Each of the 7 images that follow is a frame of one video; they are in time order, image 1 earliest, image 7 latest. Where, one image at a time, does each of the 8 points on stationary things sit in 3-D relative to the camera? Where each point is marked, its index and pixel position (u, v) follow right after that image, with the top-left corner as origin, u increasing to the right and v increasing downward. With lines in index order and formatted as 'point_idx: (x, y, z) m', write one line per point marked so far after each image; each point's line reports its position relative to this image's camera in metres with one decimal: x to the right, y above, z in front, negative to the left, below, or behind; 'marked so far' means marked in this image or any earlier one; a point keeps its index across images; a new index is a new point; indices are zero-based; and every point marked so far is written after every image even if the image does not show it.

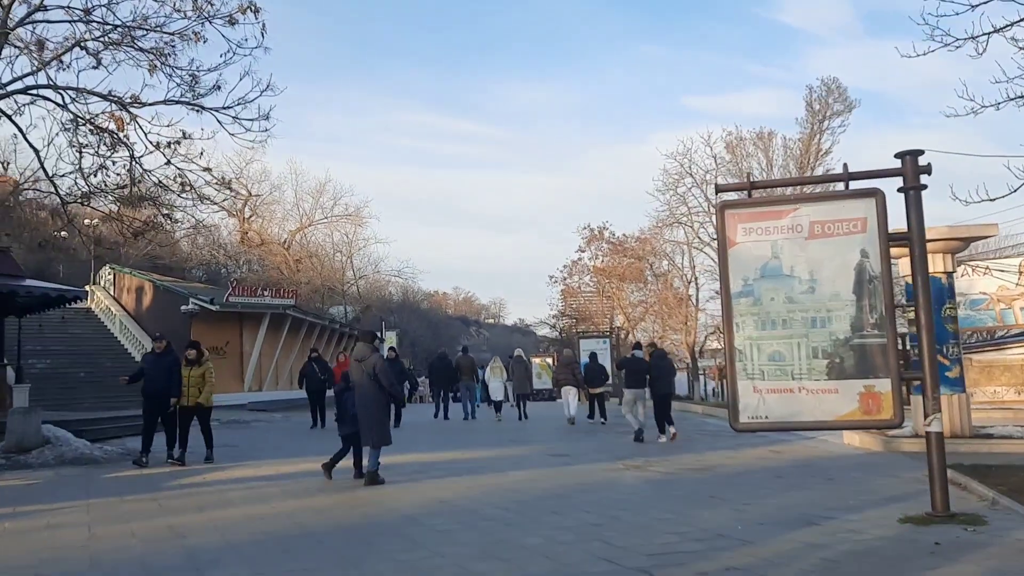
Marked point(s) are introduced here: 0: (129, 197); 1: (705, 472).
0: (-8.1, +1.9, +18.4) m
1: (+2.7, -2.5, +12.4) m
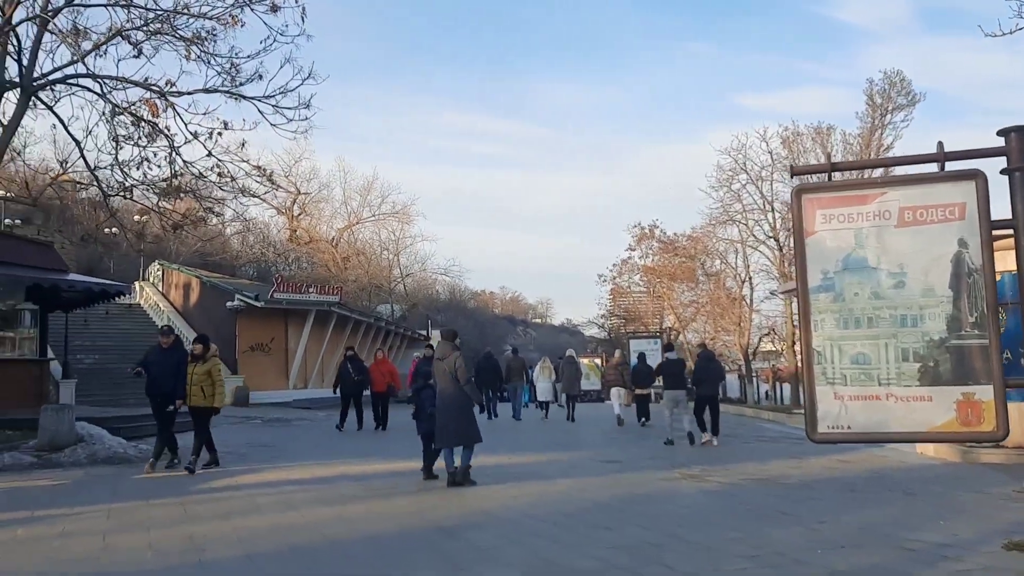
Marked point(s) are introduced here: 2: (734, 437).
0: (-7.1, +2.1, +18.1) m
1: (+3.3, -2.5, +11.5) m
2: (+4.7, -3.1, +18.7) m
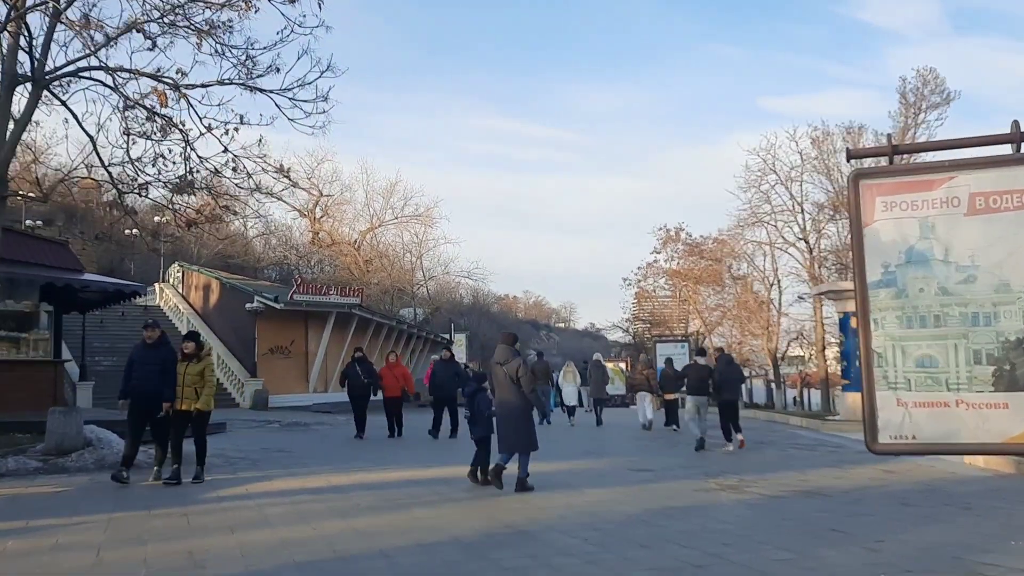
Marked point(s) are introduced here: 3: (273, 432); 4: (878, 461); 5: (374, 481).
0: (-6.6, +2.1, +17.6) m
1: (+3.6, -2.5, +10.7) m
2: (+5.2, -3.2, +17.9) m
3: (-5.2, -3.1, +19.1) m
4: (+6.2, -2.9, +14.8) m
5: (-1.7, -2.4, +10.8) m
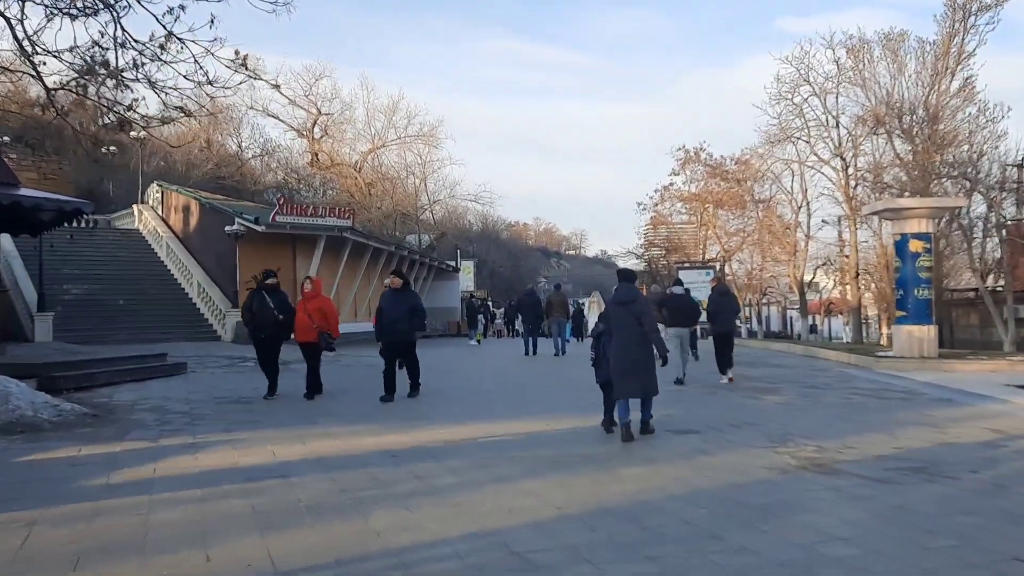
0: (-6.4, +3.4, +14.5) m
1: (+3.7, -1.6, +7.9) m
2: (+5.3, -1.7, +15.1) m
3: (-5.0, -1.6, +16.4) m
4: (+6.3, -1.7, +12.0) m
5: (-1.6, -1.5, +8.0) m
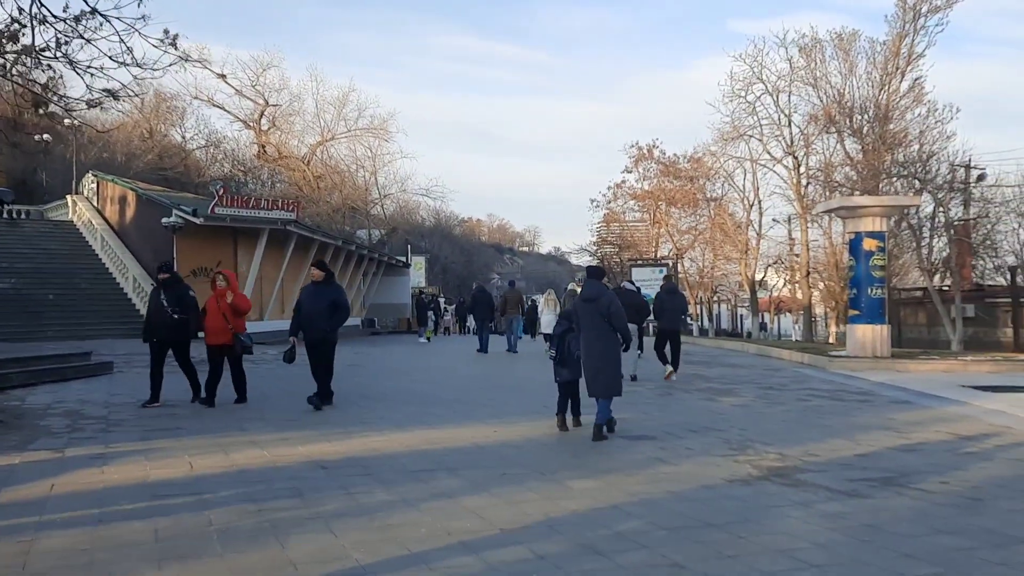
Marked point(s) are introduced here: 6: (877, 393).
0: (-7.2, +3.5, +13.5) m
1: (+3.2, -1.6, +7.4) m
2: (+4.5, -1.7, +14.7) m
3: (-5.9, -1.5, +15.5) m
4: (+5.6, -1.7, +11.7) m
5: (-2.1, -1.5, +7.3) m
6: (+6.0, -1.7, +14.5) m
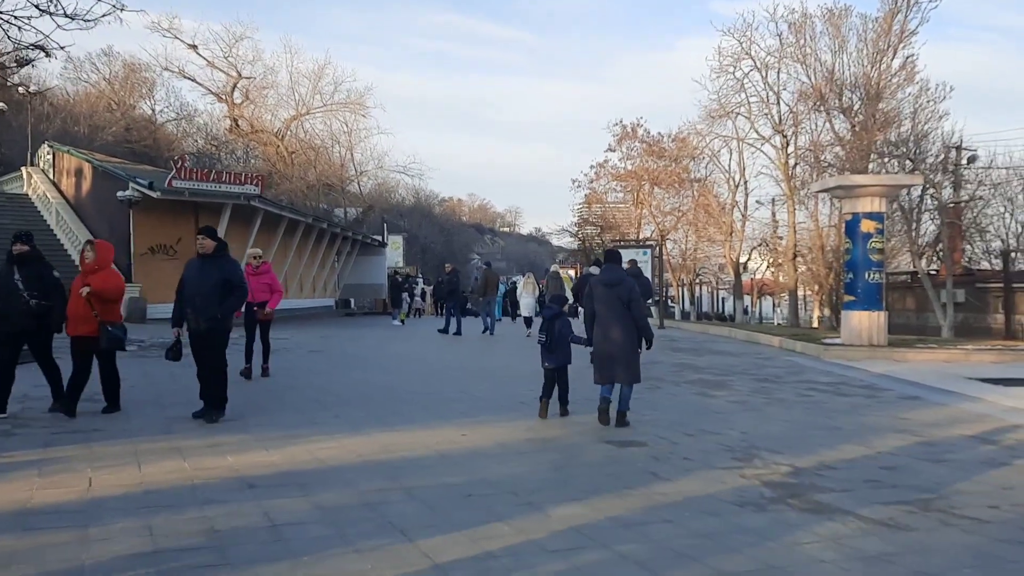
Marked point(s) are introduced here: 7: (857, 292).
0: (-7.5, +3.8, +12.0) m
1: (+3.0, -1.5, +6.3) m
2: (+4.1, -1.5, +13.6) m
3: (-6.3, -1.2, +14.2) m
4: (+5.3, -1.6, +10.6) m
5: (-2.3, -1.4, +6.0) m
6: (+5.6, -1.5, +13.4) m
7: (+7.5, -0.1, +19.2) m
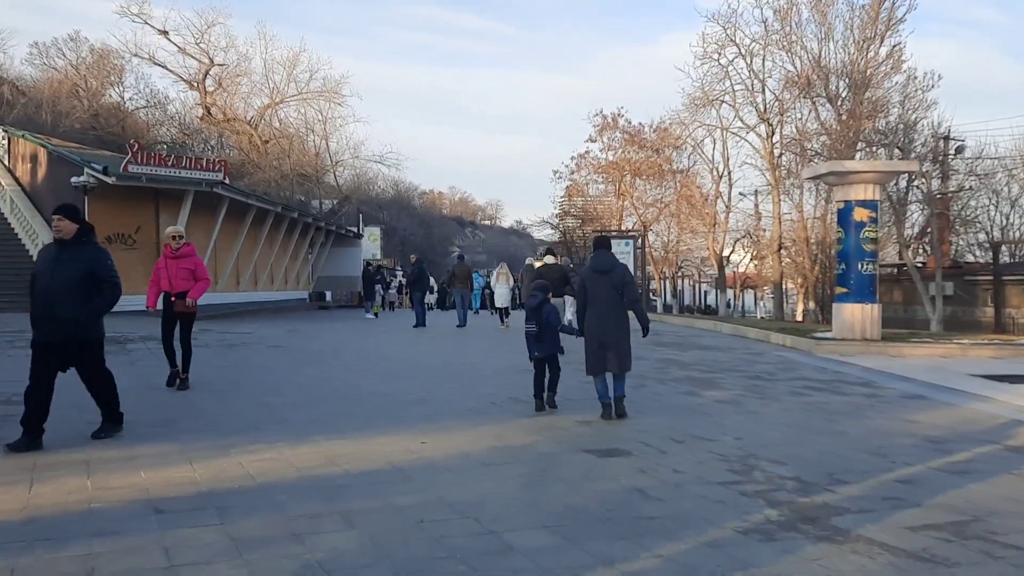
0: (-7.9, +4.0, +10.8) m
1: (+2.8, -1.4, +5.3) m
2: (+3.7, -1.3, +12.7) m
3: (-6.7, -1.0, +13.0) m
4: (+5.0, -1.4, +9.7) m
5: (-2.5, -1.3, +4.9) m
6: (+5.2, -1.4, +12.5) m
7: (+7.0, +0.1, +18.3) m
